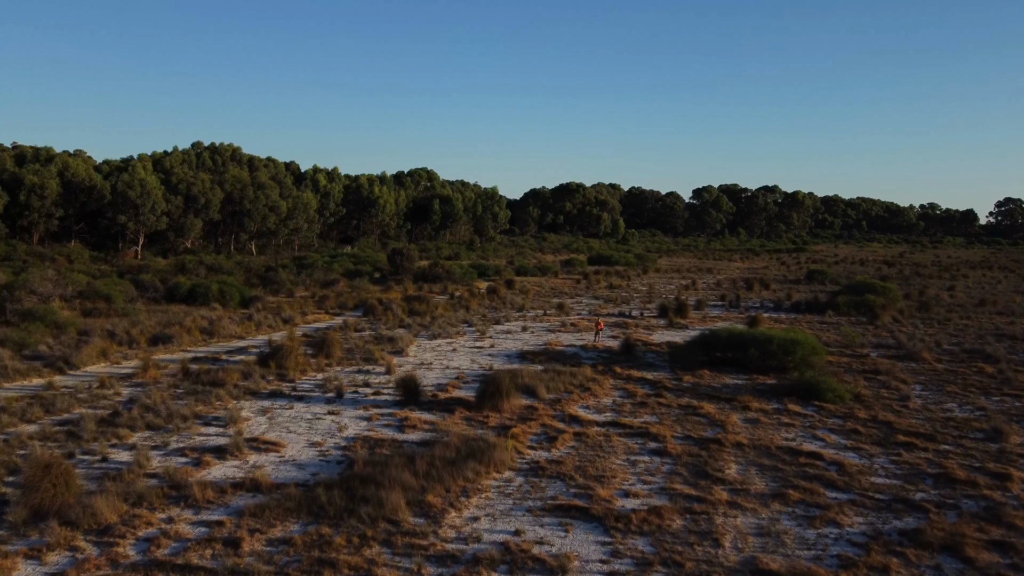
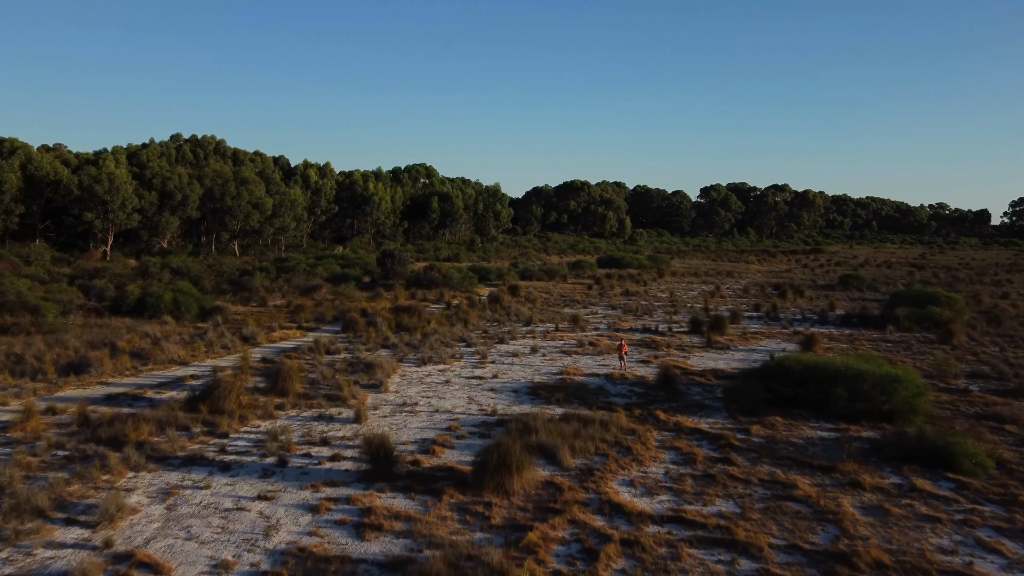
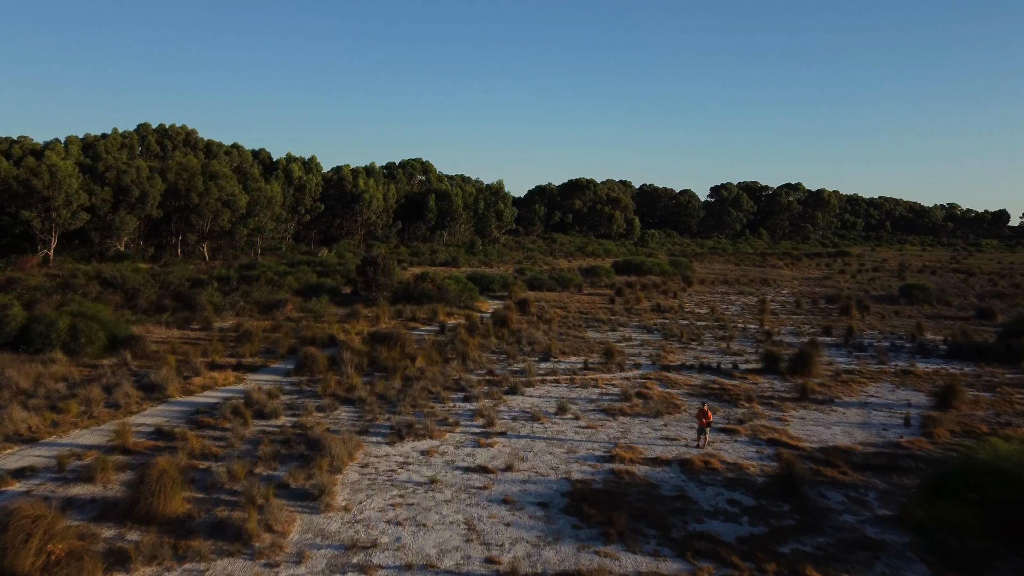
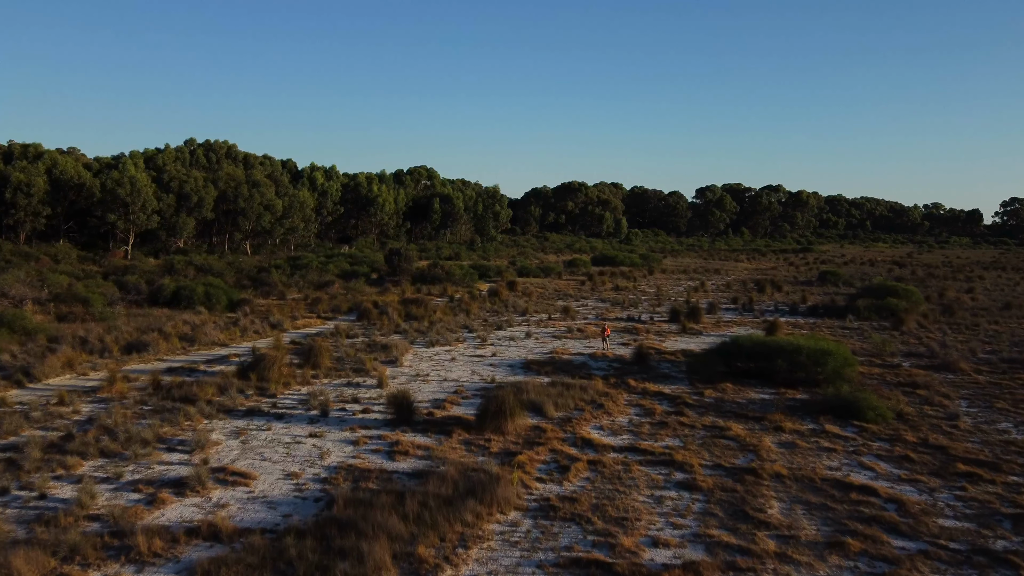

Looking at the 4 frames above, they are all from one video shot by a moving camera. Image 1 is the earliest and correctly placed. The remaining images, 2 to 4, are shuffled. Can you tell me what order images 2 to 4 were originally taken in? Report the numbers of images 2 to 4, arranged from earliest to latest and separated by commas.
4, 2, 3
